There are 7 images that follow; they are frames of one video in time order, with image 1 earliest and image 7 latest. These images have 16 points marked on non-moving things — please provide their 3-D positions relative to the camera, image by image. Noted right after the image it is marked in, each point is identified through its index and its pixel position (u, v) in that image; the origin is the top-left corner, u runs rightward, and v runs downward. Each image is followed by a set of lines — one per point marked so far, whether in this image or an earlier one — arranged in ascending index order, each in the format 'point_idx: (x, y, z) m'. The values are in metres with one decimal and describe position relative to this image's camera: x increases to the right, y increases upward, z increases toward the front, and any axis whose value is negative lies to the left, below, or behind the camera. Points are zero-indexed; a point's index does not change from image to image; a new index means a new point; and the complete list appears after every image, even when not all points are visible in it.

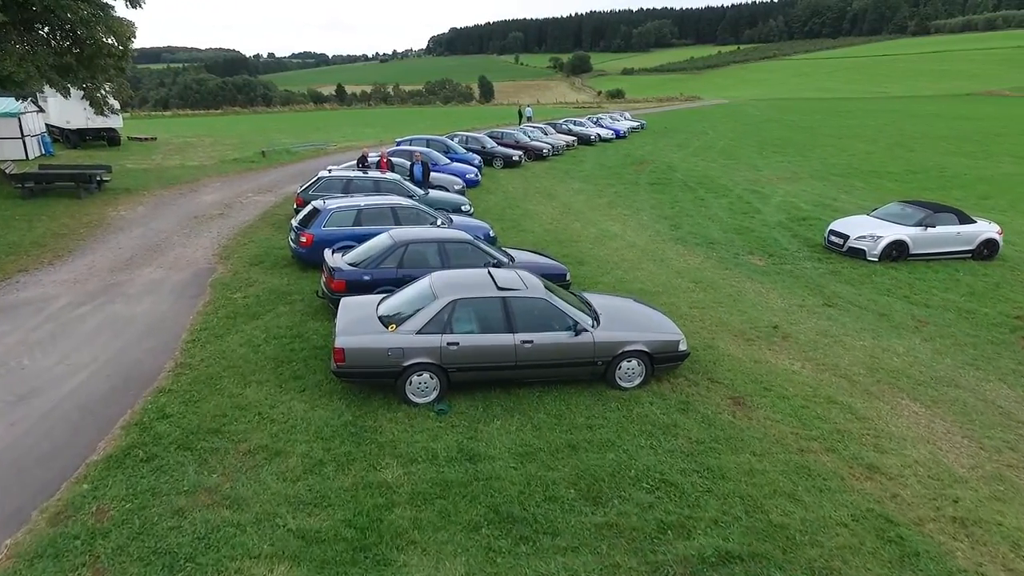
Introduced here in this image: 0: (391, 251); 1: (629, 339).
0: (-2.0, +0.6, +10.4) m
1: (+1.6, -0.7, +8.2) m
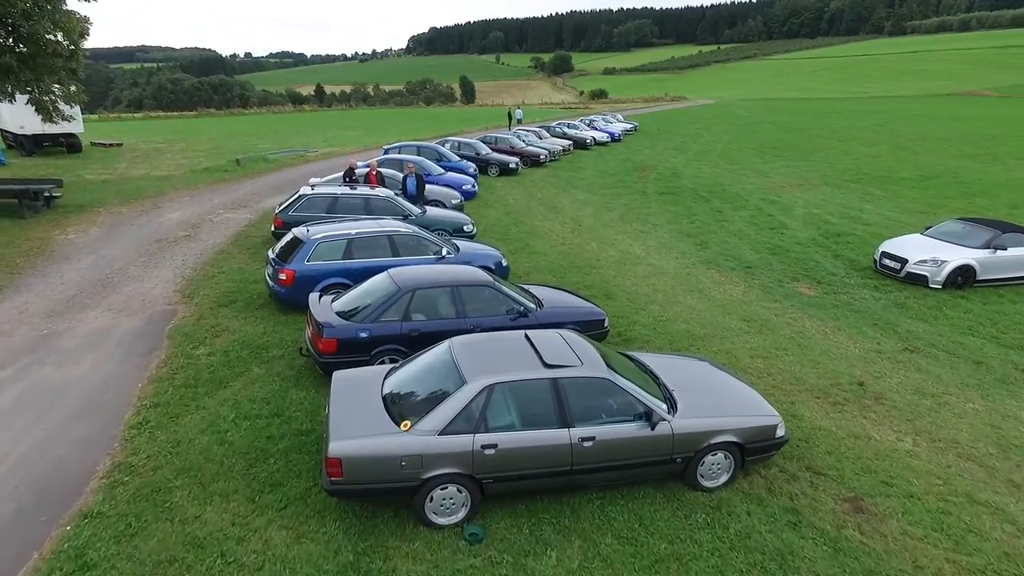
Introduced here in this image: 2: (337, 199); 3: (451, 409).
0: (-1.6, -0.2, +8.4) m
1: (+2.1, -1.4, +6.3) m
2: (-4.1, +2.1, +14.6) m
3: (-0.6, -1.1, +5.7) m
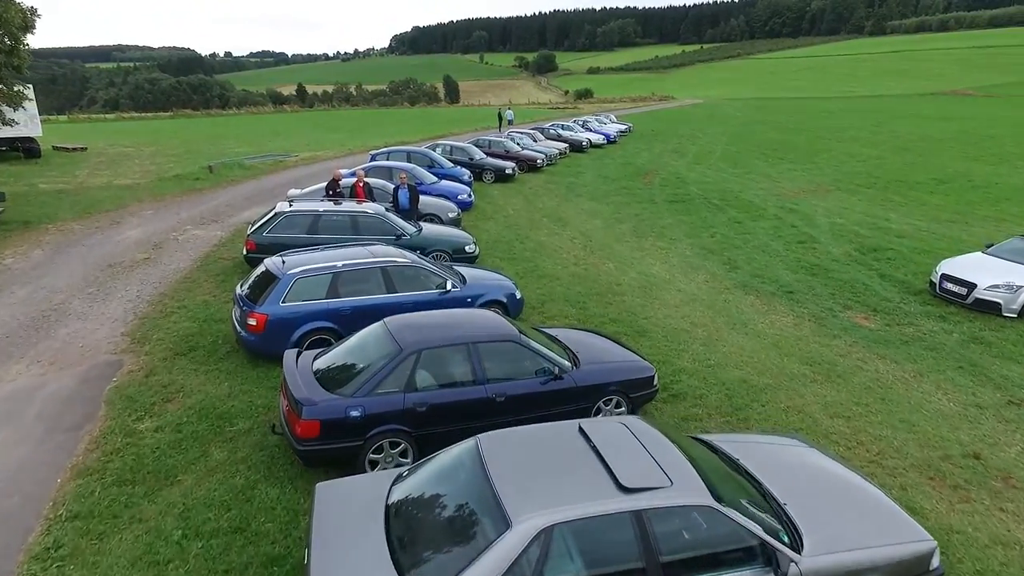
0: (-1.2, -0.8, +6.5) m
1: (+2.5, -2.0, +4.5) m
2: (-3.9, +1.5, +12.6) m
3: (-0.1, -1.7, +3.9) m
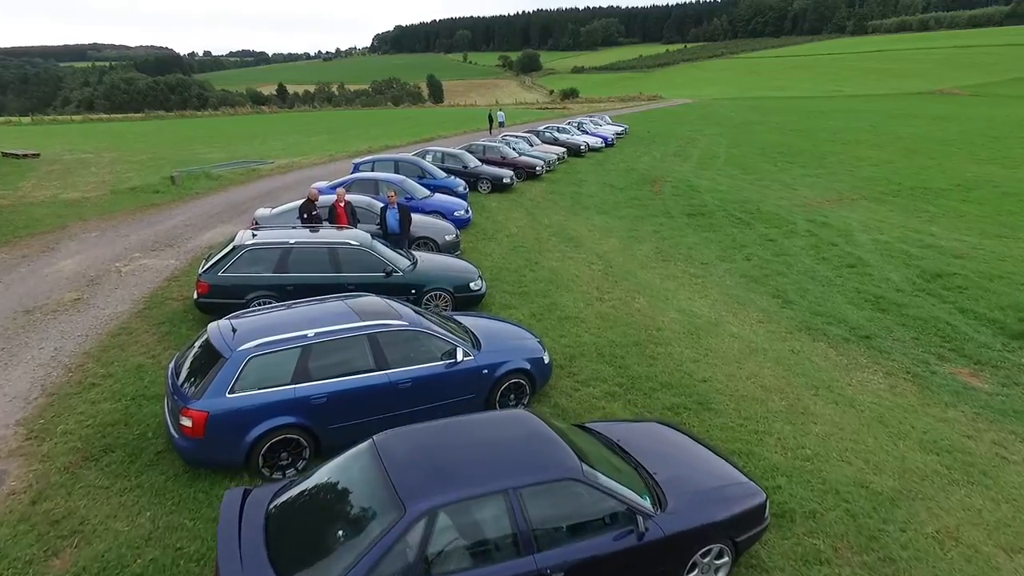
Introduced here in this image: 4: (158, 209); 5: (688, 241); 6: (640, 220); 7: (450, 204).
0: (-0.8, -1.6, +4.1) m
1: (+3.0, -2.8, +2.2) m
2: (-3.6, +0.6, +10.1) m
3: (+0.4, -2.5, +1.5) m
4: (-10.6, +2.4, +18.5) m
5: (+4.7, +1.3, +16.7) m
6: (+4.0, +2.1, +19.2) m
7: (-1.7, +2.3, +17.1) m
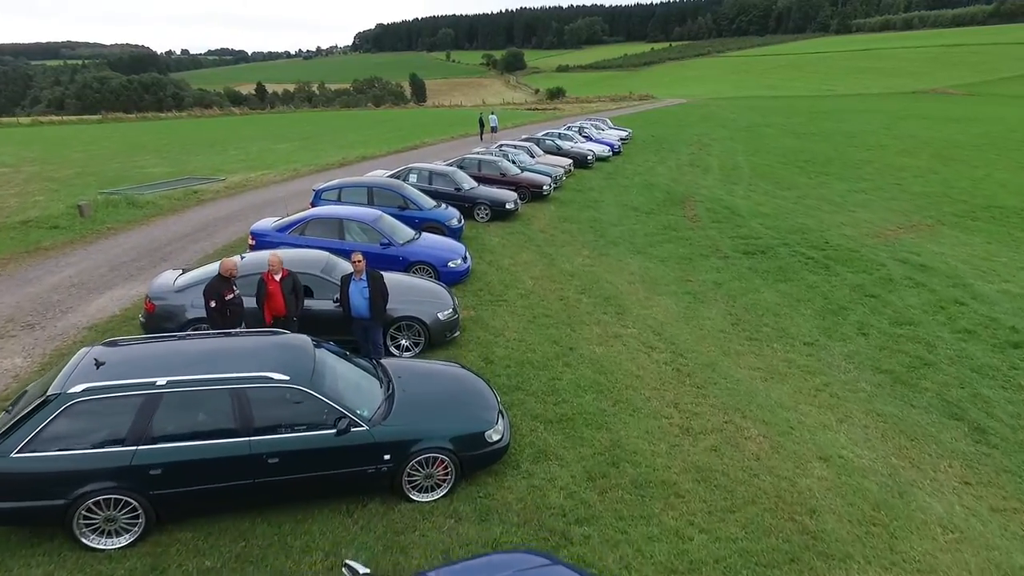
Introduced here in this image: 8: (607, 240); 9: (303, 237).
0: (-0.1, -3.2, -0.5) m
1: (+3.7, -4.3, -2.3) m
2: (-3.2, -0.9, +5.5) m
3: (+1.1, -4.1, -3.0) m
4: (-10.3, +0.8, +13.6) m
5: (+5.1, -0.3, +12.3) m
6: (+4.2, +0.6, +14.7) m
7: (-1.4, +0.7, +12.5) m
8: (+2.5, +1.3, +16.7) m
9: (-4.2, +1.0, +12.5) m
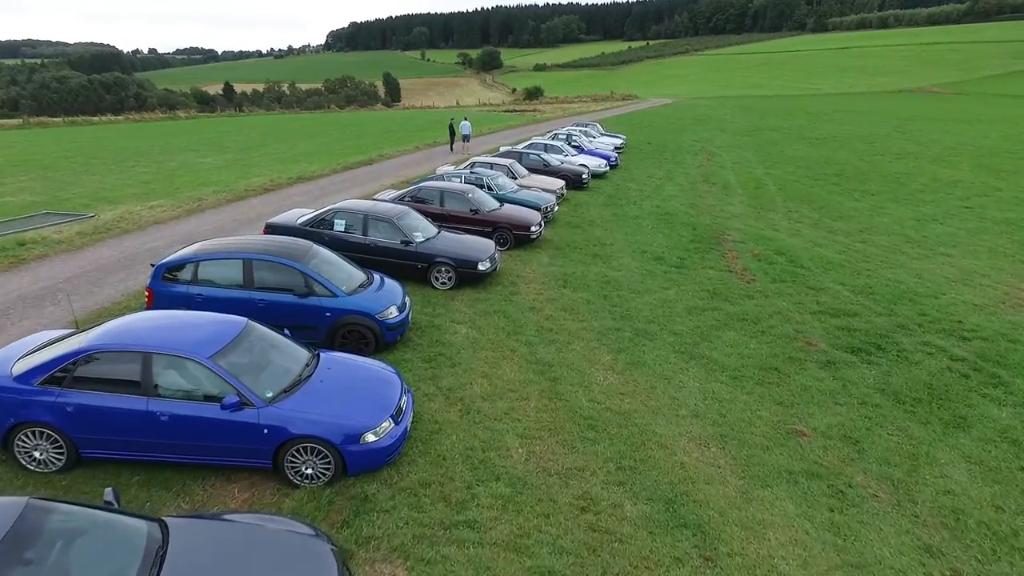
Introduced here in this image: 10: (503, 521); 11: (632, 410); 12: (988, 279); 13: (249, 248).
0: (+0.1, -5.2, -6.5) m
1: (+4.0, -6.3, -8.2) m
2: (-3.2, -3.0, -0.6) m
3: (+1.4, -6.1, -9.0) m
4: (-10.7, -1.4, +7.2) m
5: (+4.8, -2.2, +6.4) m
6: (+3.9, -1.4, +8.8) m
7: (-1.7, -1.3, +6.4) m
8: (+2.1, -0.7, +10.7) m
9: (-4.5, -1.0, +6.3) m
10: (-0.1, -2.1, +6.0) m
11: (+1.5, -1.5, +8.1) m
12: (+11.0, +0.2, +14.1) m
13: (-4.0, +0.6, +9.3) m
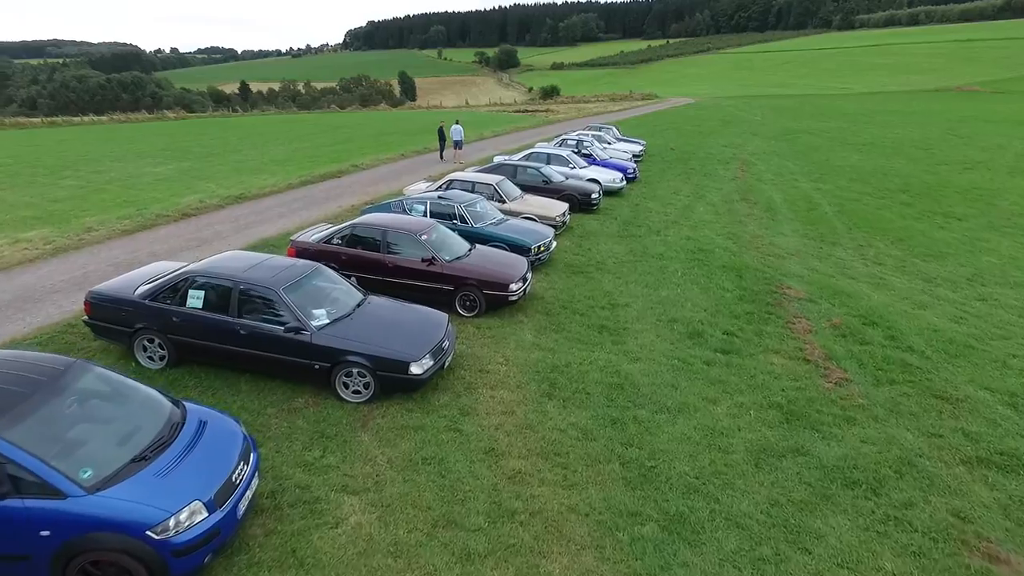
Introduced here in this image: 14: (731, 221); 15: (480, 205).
0: (-1.1, -6.6, -11.3) m
1: (+2.8, -7.8, -13.1) m
2: (-4.2, -4.4, -5.3) m
3: (+0.2, -7.6, -13.8) m
4: (-11.4, -2.7, +2.8) m
5: (+4.0, -3.7, +1.5) m
6: (+3.1, -2.8, +4.0) m
7: (-2.5, -2.7, +1.7) m
8: (+1.4, -2.1, +5.9) m
9: (-5.3, -2.4, +1.7) m
10: (-0.9, -3.6, +1.2) m
11: (+0.8, -3.0, +3.3) m
12: (+10.4, -1.3, +9.1) m
13: (-4.7, -0.8, +4.6) m
14: (+6.5, +2.0, +18.2) m
15: (-0.8, +1.8, +13.9) m
